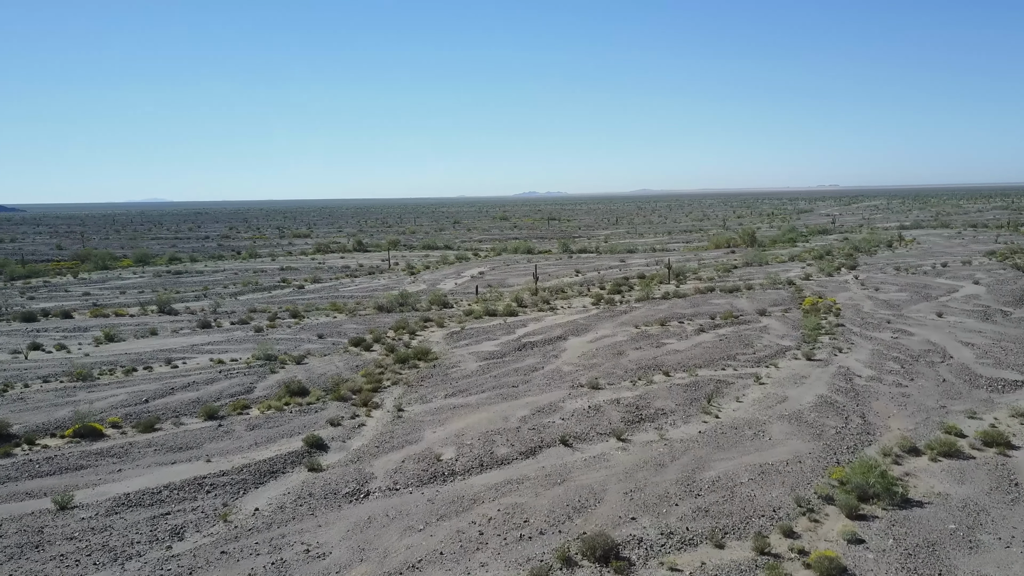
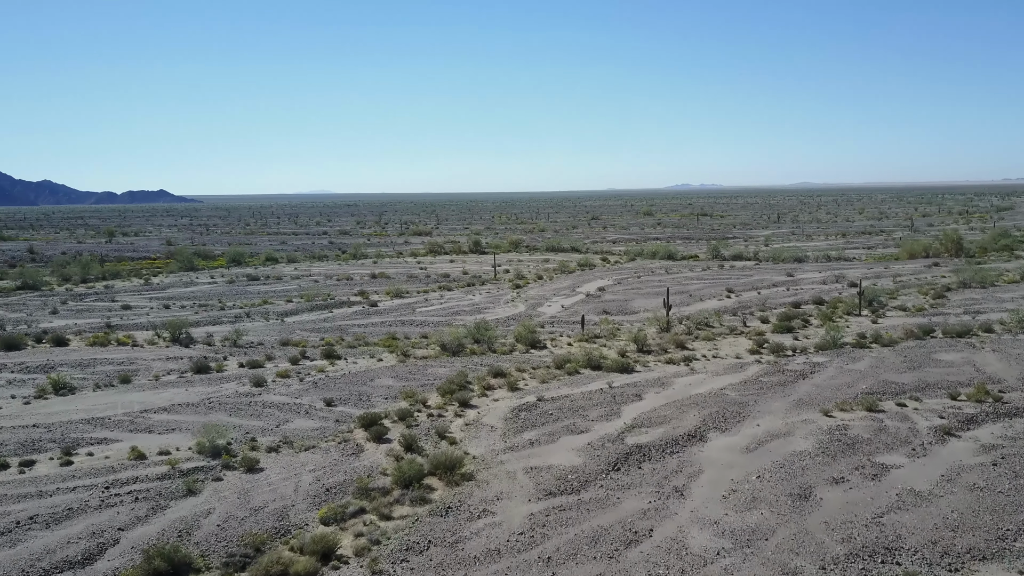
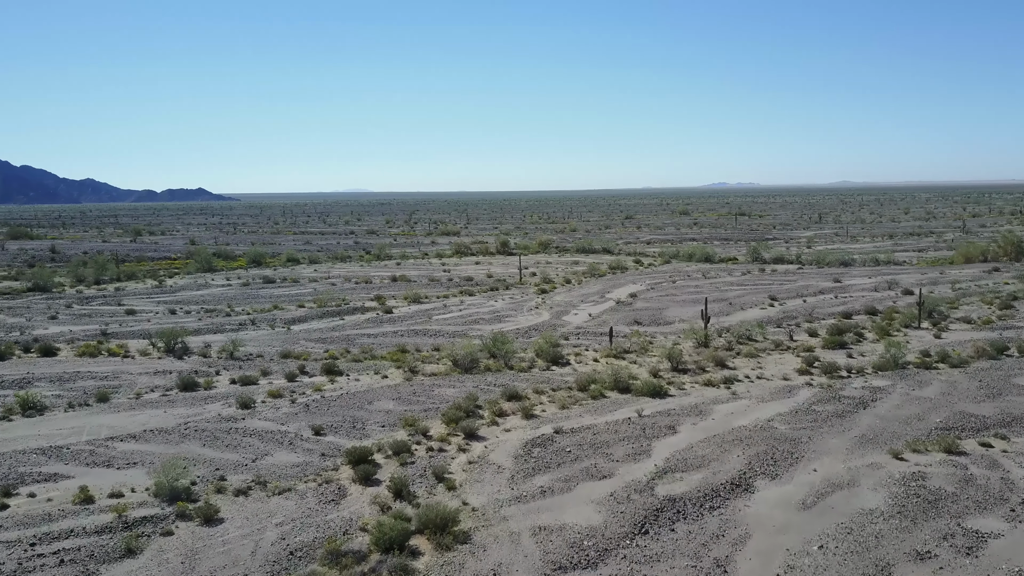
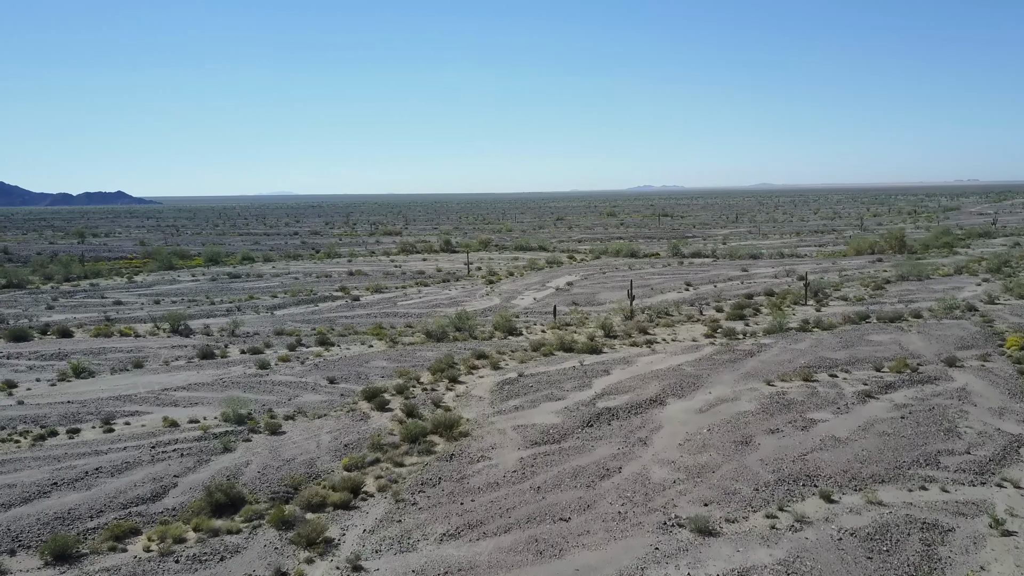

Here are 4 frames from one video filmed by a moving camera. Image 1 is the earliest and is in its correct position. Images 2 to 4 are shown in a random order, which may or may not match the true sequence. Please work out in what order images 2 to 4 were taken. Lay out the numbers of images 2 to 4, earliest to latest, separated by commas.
4, 2, 3
